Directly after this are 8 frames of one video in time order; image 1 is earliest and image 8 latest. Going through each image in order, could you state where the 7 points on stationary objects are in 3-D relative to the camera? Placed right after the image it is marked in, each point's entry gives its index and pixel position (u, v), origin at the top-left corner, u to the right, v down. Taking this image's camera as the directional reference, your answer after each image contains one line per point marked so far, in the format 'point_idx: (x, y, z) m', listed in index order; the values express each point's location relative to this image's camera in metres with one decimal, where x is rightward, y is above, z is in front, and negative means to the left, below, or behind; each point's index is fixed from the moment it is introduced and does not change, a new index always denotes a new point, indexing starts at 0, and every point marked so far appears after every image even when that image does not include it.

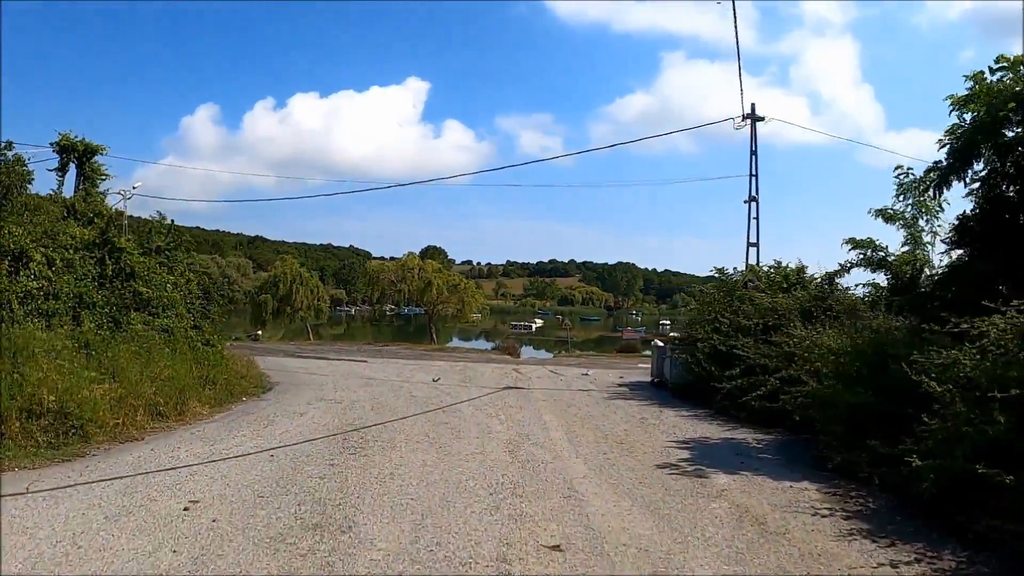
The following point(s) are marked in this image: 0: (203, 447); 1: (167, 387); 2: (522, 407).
0: (-5.0, -2.6, +10.9) m
1: (-7.7, -2.2, +15.0) m
2: (+0.3, -2.9, +16.9) m
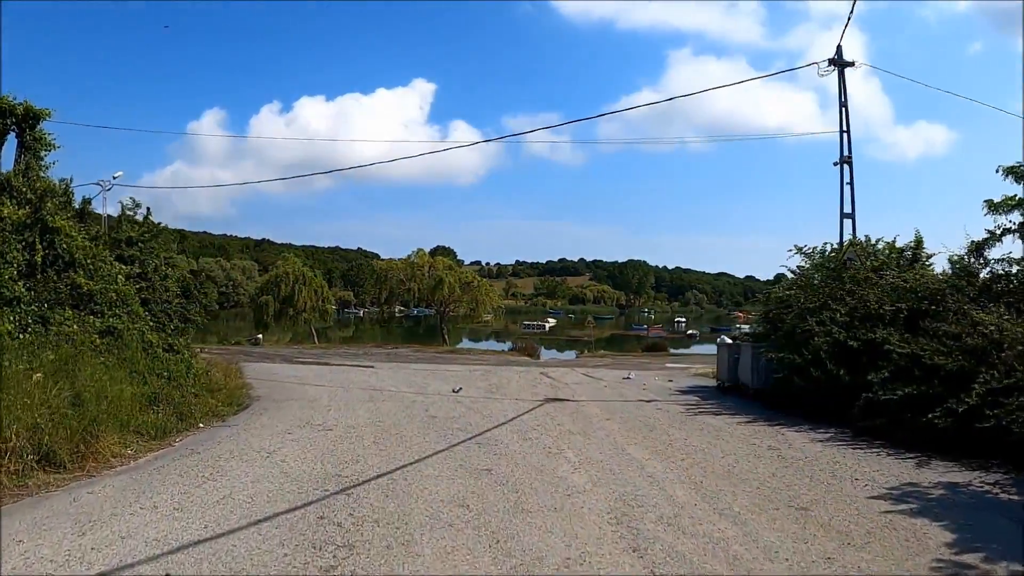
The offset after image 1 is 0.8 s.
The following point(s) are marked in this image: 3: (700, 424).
0: (-4.0, -2.2, +6.0) m
1: (-6.6, -1.9, +10.1) m
2: (+1.4, -2.5, +11.9) m
3: (+3.7, -2.7, +13.5) m
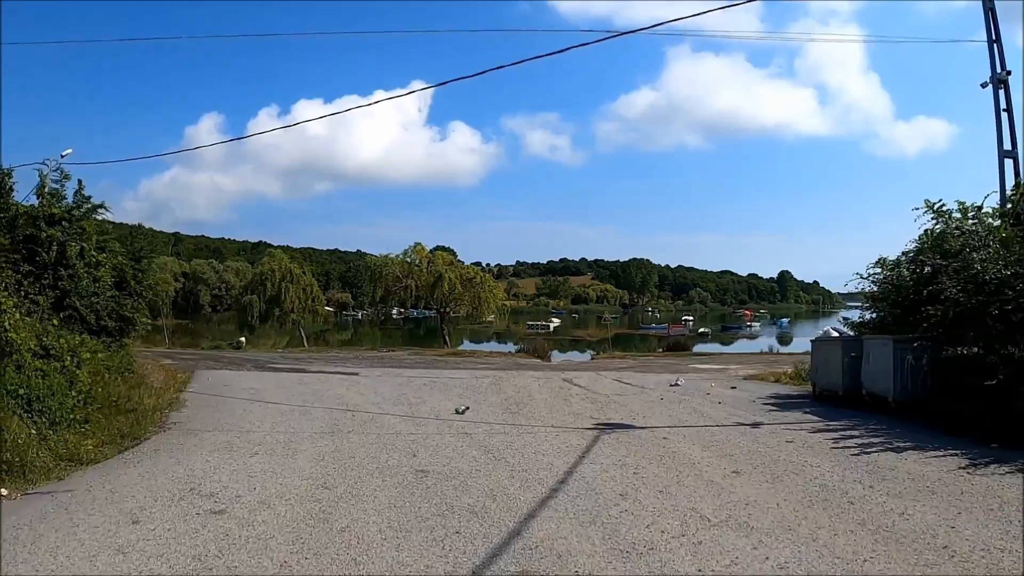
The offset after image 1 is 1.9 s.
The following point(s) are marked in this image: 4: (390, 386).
0: (-3.4, -1.7, 0.0) m
1: (-6.0, -1.4, +4.2) m
2: (+1.9, -1.9, +5.9) m
3: (+4.3, -2.1, +7.5) m
4: (-3.5, -2.8, +19.5) m
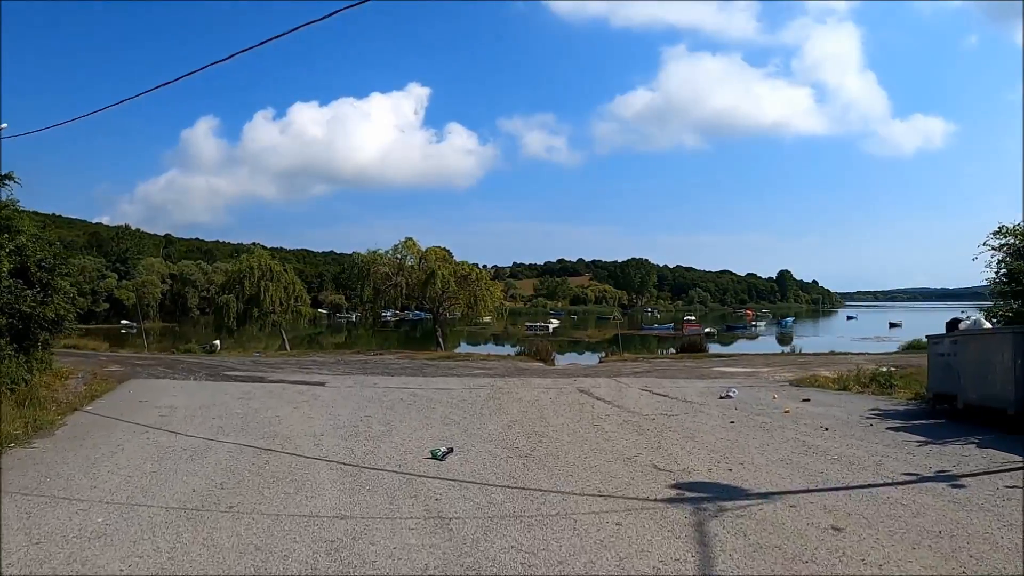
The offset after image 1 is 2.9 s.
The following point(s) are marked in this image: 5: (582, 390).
0: (-3.2, -1.3, -4.8) m
1: (-5.9, -1.0, -0.7) m
2: (+2.1, -1.5, +1.1) m
3: (+4.5, -1.7, +2.7) m
4: (-3.4, -2.5, +14.6) m
5: (+1.8, -2.6, +17.5) m
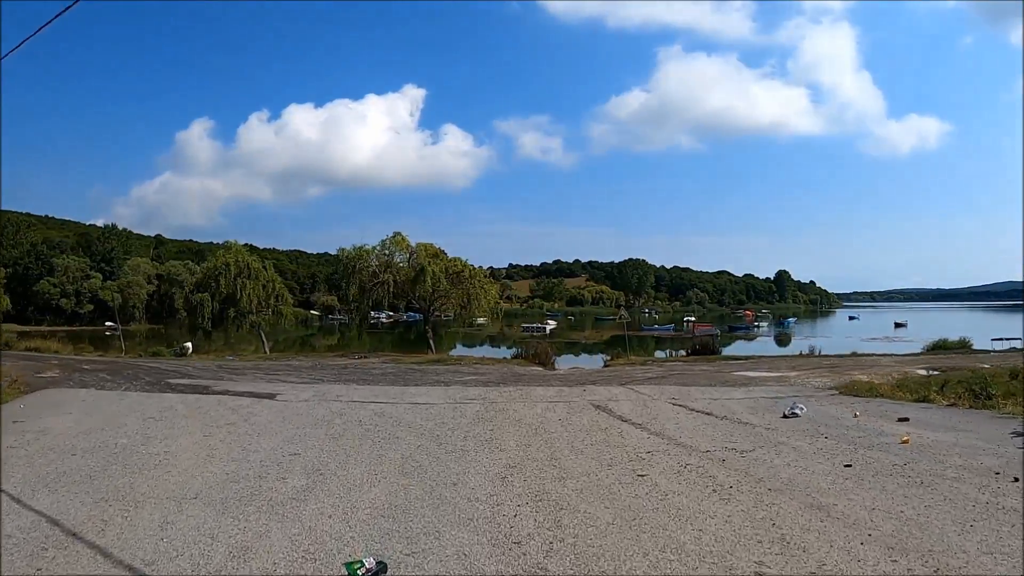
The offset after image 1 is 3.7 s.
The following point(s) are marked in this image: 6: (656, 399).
0: (-3.2, -1.0, -8.7) m
1: (-5.8, -0.7, -4.6) m
2: (+2.1, -1.2, -2.8) m
3: (+4.5, -1.3, -1.2) m
4: (-3.5, -2.2, +10.7) m
5: (+1.7, -2.4, +13.6) m
6: (+3.3, -2.5, +15.4) m
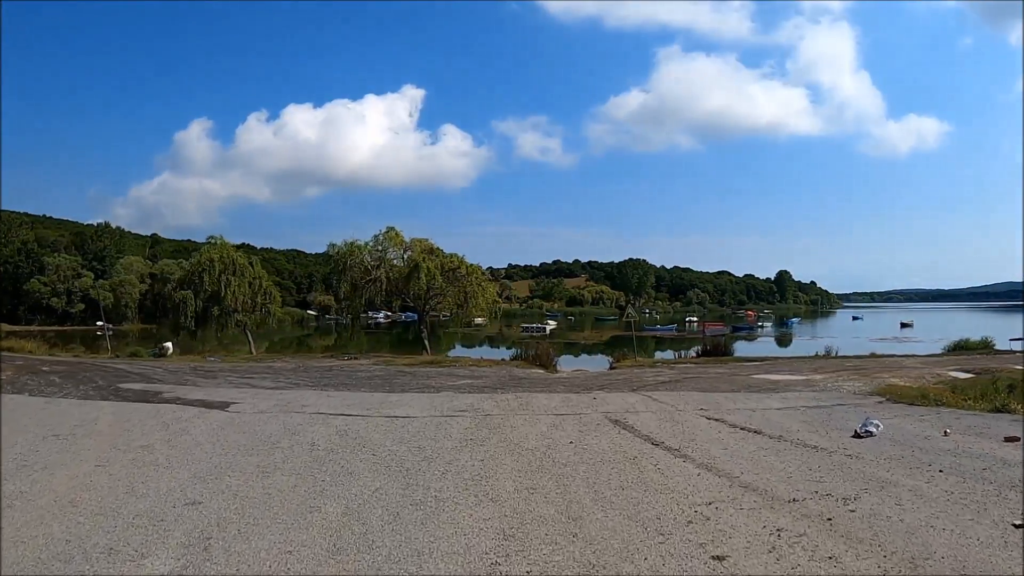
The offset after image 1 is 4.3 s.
0: (-3.2, -0.7, -11.3) m
1: (-5.9, -0.5, -7.2) m
2: (+2.1, -0.9, -5.4) m
3: (+4.5, -1.1, -3.7) m
4: (-3.5, -2.0, +8.2) m
5: (+1.7, -2.1, +11.1) m
6: (+3.3, -2.3, +12.9) m
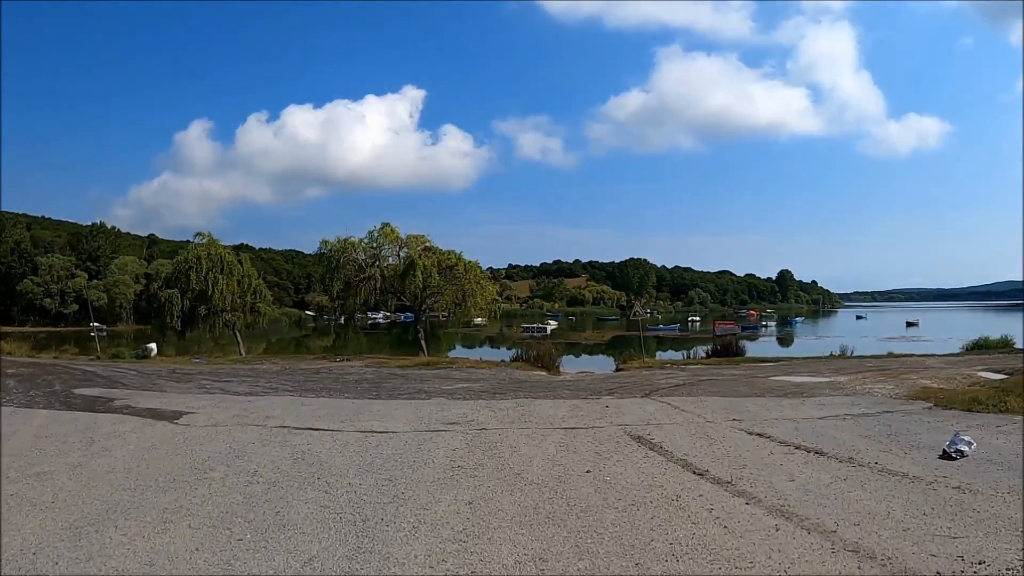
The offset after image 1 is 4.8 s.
0: (-3.2, -0.6, -13.3) m
1: (-5.9, -0.3, -9.2) m
2: (+2.1, -0.7, -7.3) m
3: (+4.5, -0.9, -5.7) m
4: (-3.5, -1.8, +6.2) m
5: (+1.7, -2.0, +9.1) m
6: (+3.2, -2.1, +10.9) m
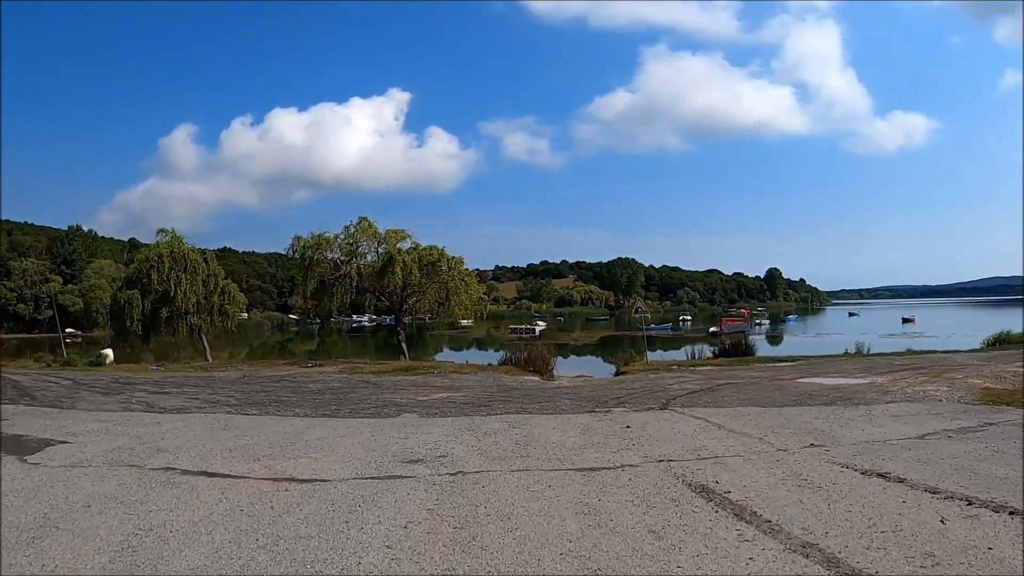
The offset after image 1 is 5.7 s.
0: (-2.8, -0.2, -16.6) m
1: (-5.6, -0.1, -12.5) m
2: (+2.3, -0.4, -10.5) m
3: (+4.7, -0.5, -8.9) m
4: (-3.5, -1.6, +2.9) m
5: (+1.6, -1.7, +5.9) m
6: (+3.1, -1.8, +7.7) m
